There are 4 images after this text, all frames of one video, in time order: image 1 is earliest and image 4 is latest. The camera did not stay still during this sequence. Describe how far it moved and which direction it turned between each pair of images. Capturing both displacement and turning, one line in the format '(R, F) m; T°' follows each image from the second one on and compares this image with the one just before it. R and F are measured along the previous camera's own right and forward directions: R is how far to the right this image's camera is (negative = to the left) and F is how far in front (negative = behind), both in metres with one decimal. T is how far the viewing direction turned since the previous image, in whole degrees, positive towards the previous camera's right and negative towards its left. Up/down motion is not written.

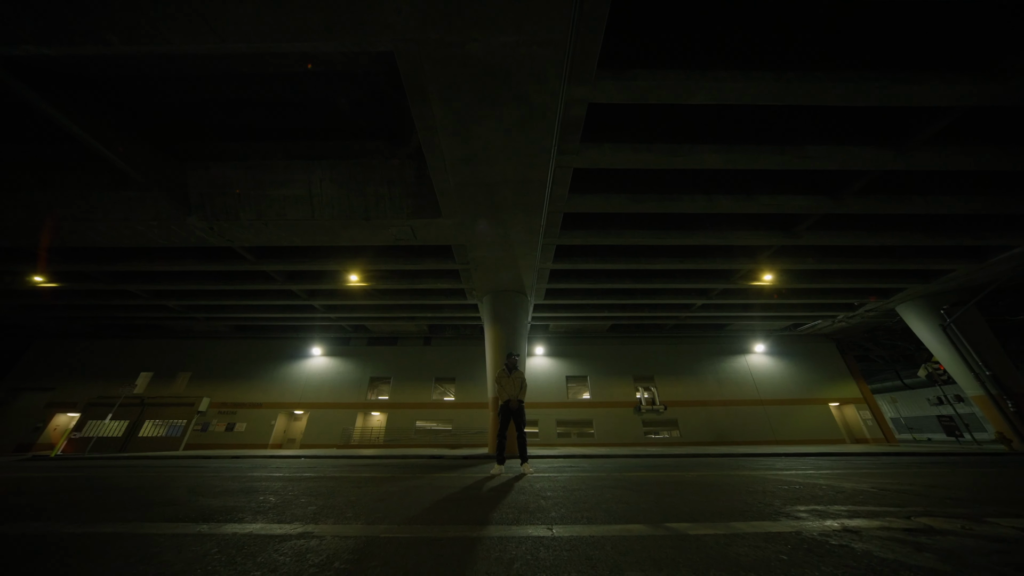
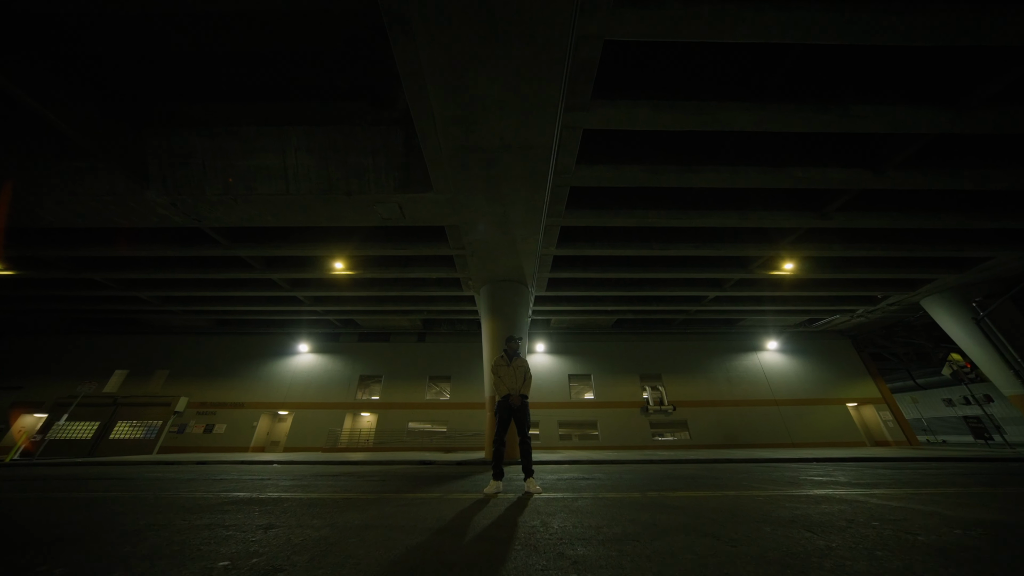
(0.0, +0.8) m; 0°
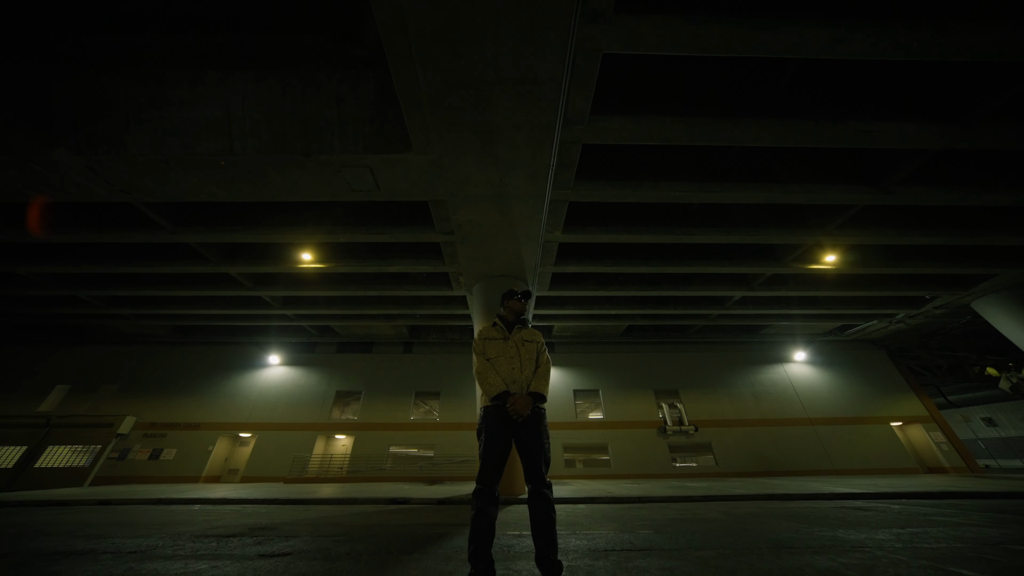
(0.0, +1.4) m; 0°
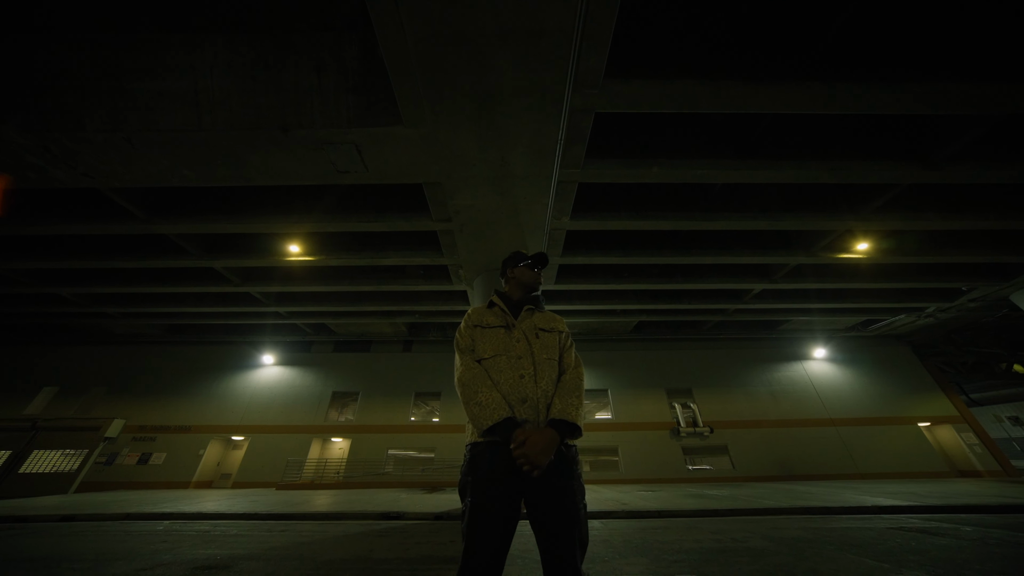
(0.0, +0.6) m; -1°
